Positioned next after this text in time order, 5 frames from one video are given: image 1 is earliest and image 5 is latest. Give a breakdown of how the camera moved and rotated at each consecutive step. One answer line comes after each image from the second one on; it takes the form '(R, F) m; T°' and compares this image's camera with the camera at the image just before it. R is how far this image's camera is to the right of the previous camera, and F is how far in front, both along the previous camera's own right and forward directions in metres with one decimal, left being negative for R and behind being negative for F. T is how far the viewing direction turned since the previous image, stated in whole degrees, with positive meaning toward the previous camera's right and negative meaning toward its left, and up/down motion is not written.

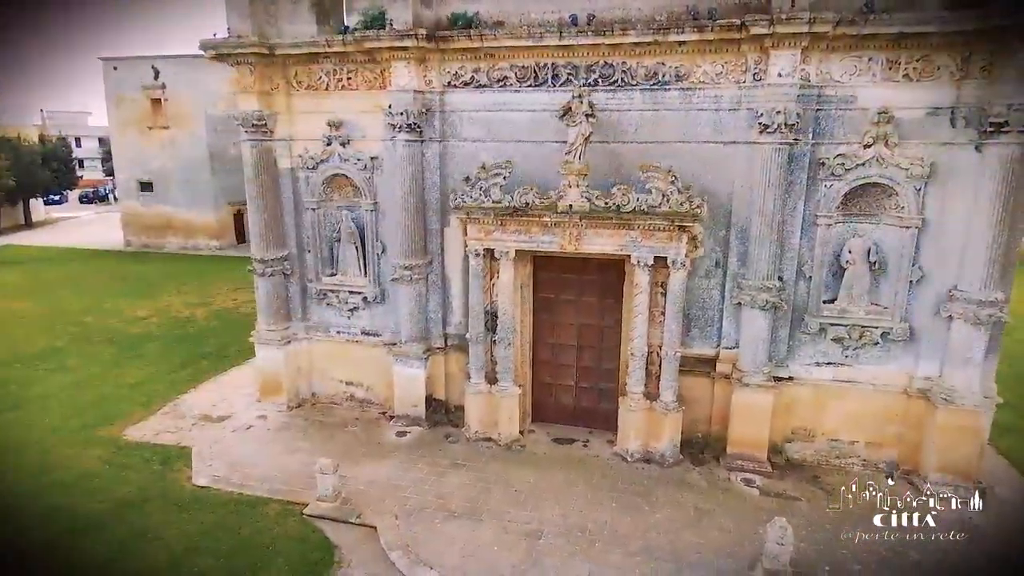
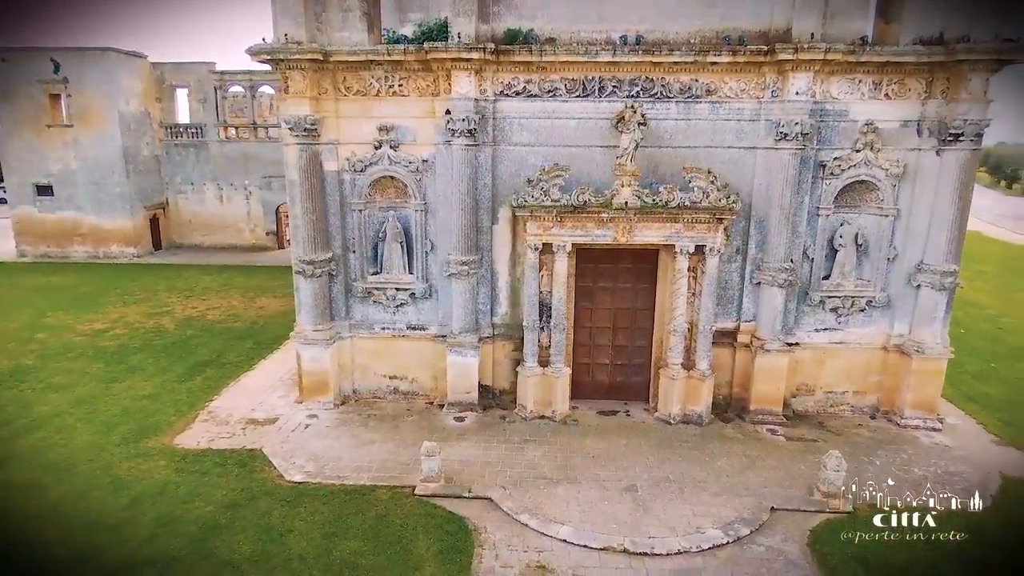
(-3.5, -0.8) m; +12°
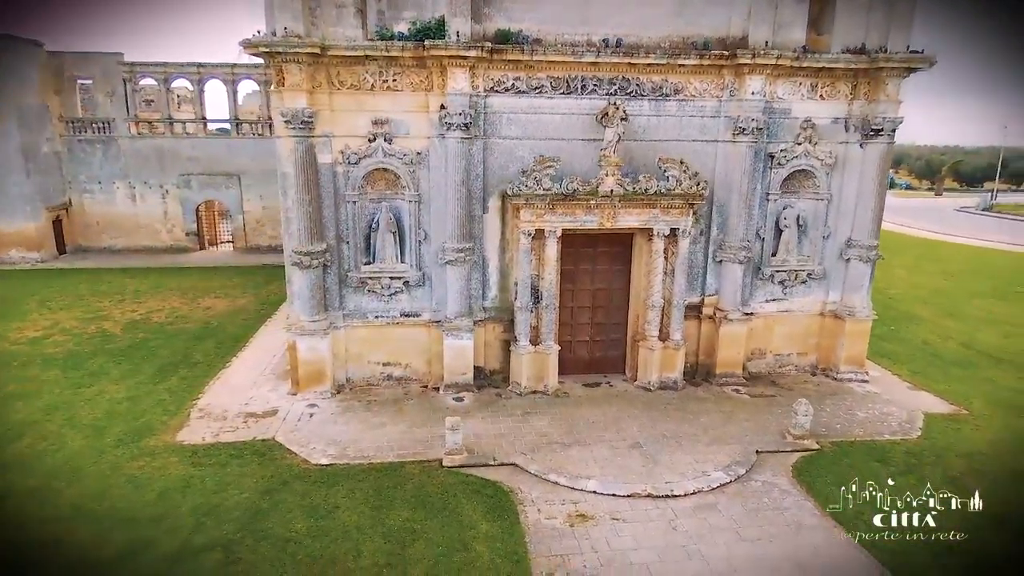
(-2.1, -0.7) m; +10°
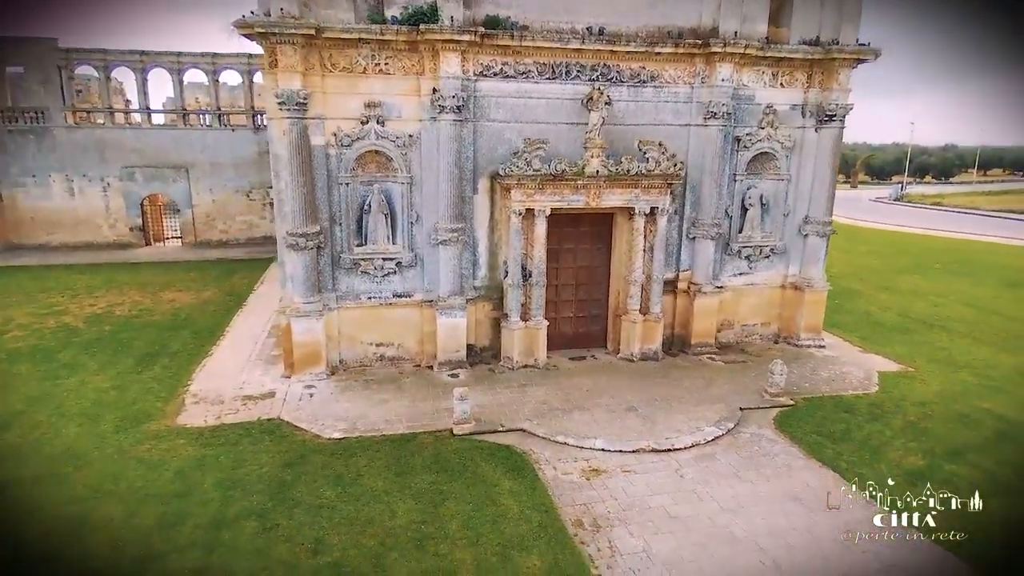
(-1.3, -0.4) m; +6°
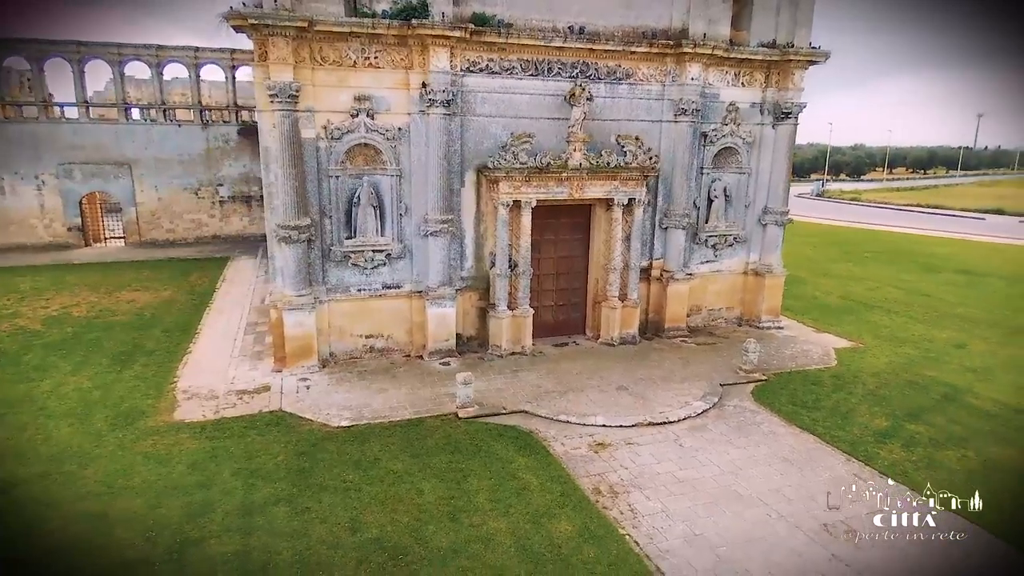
(-1.2, -0.4) m; +6°
